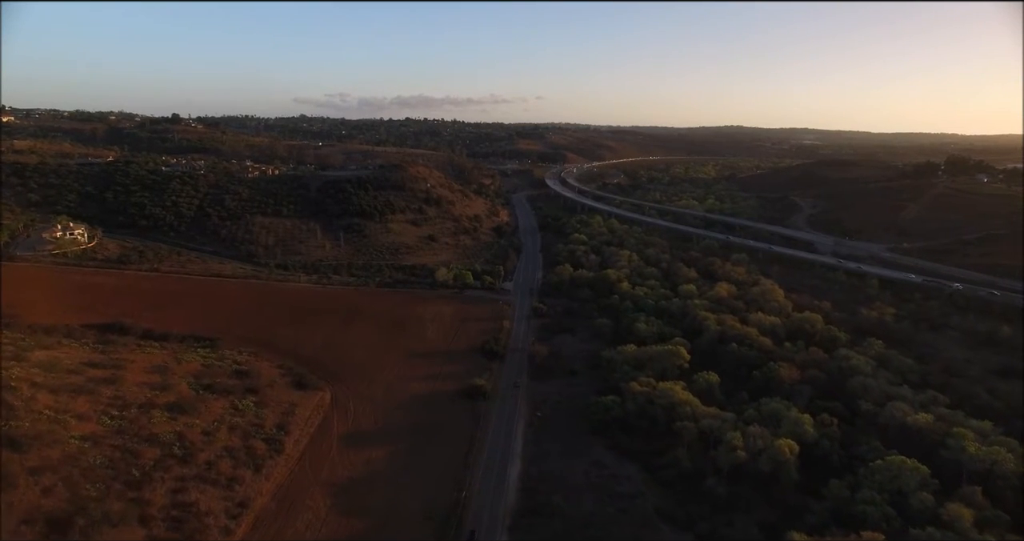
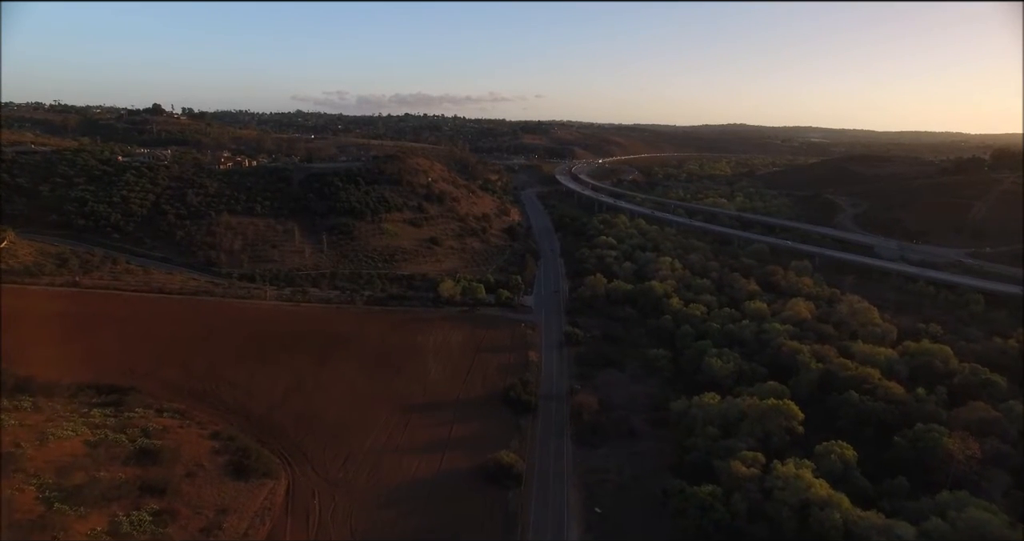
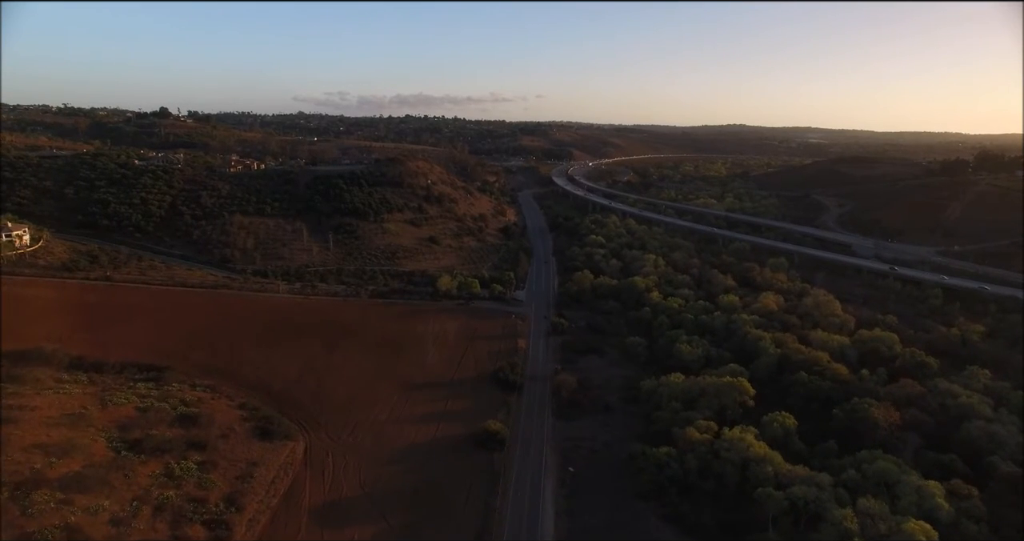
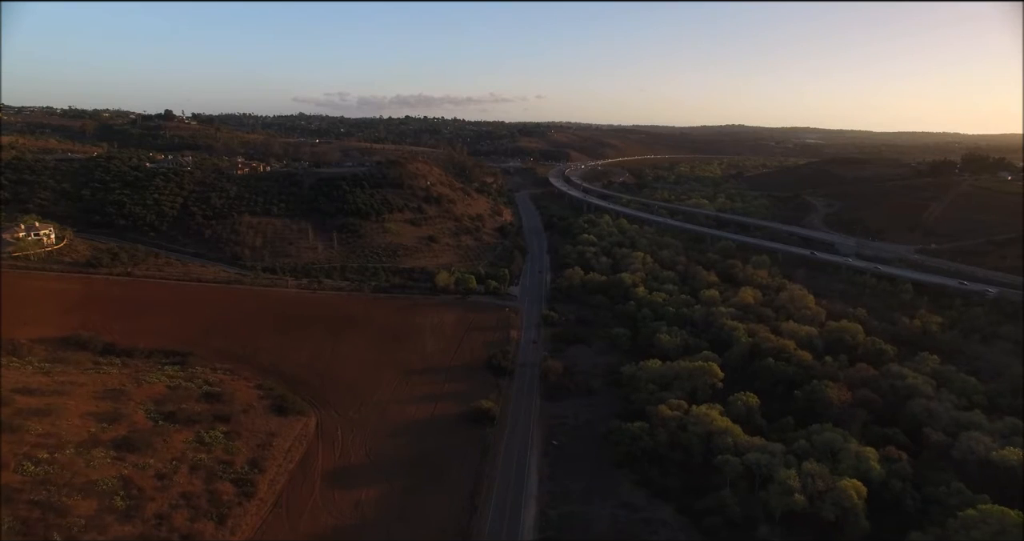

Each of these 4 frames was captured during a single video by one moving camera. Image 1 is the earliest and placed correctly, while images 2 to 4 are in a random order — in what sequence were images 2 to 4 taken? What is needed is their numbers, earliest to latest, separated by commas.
4, 3, 2
